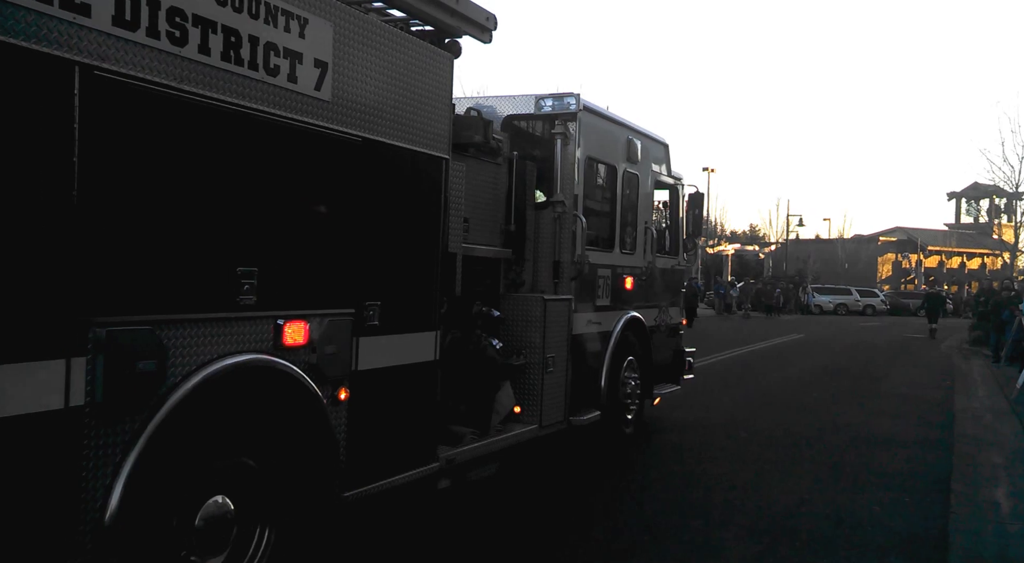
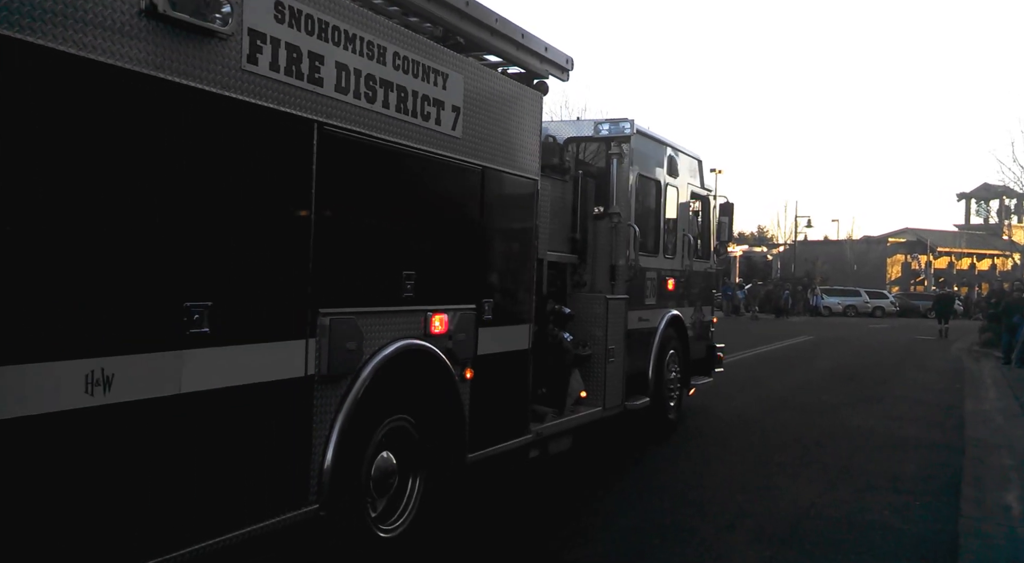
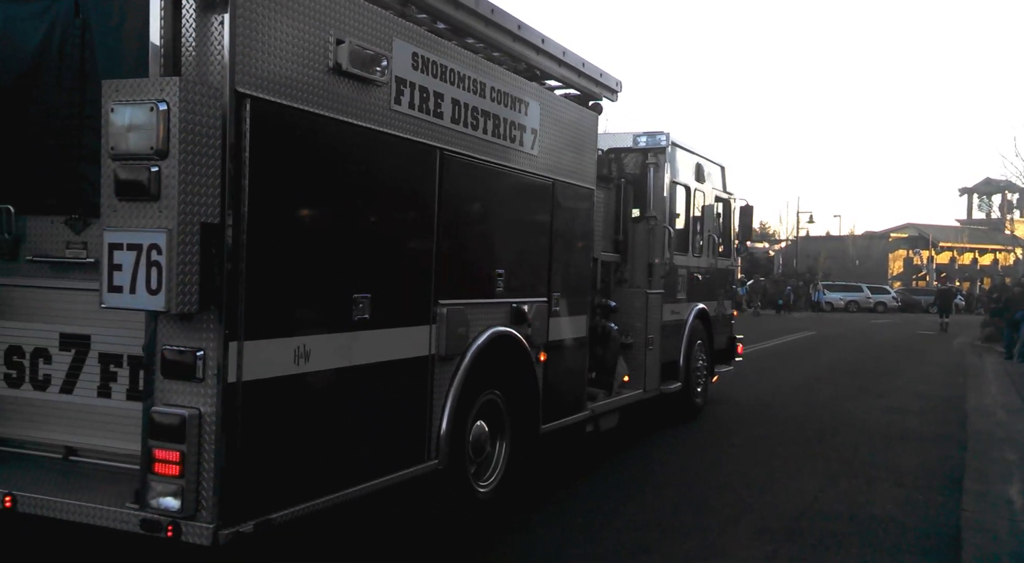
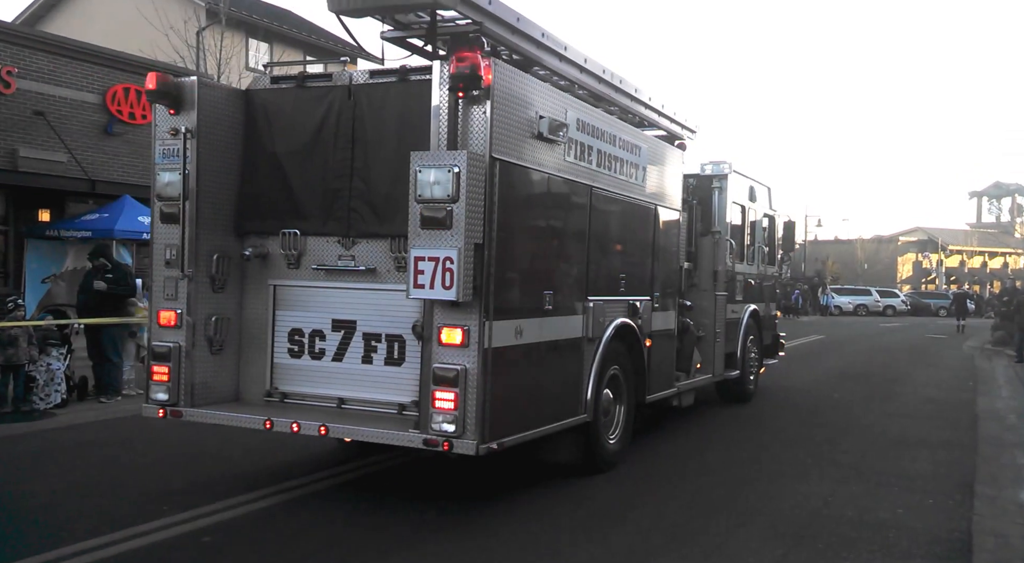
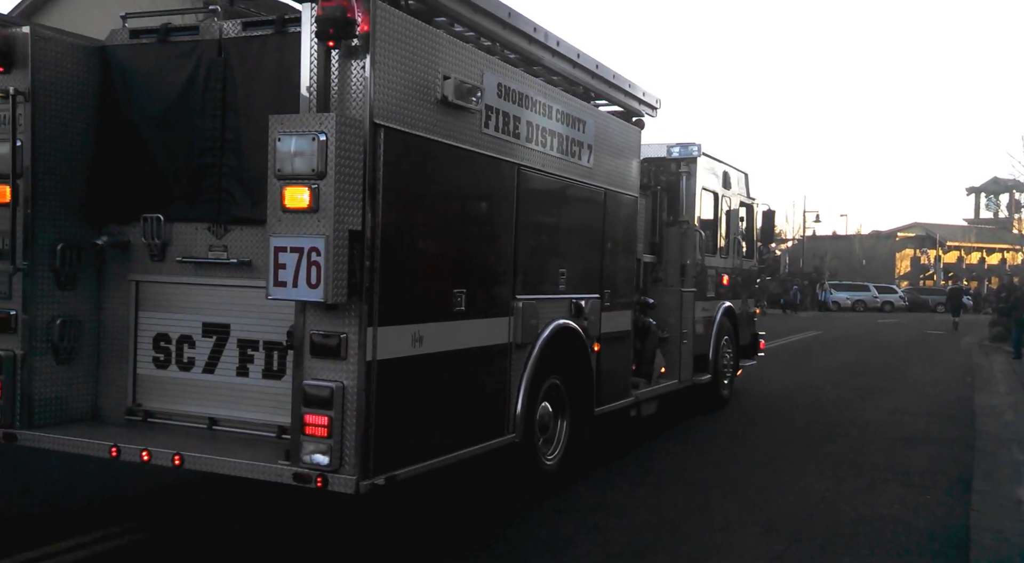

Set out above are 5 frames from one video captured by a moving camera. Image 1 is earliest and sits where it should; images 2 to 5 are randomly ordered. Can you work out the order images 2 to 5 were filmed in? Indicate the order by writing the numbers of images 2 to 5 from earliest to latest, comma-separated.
2, 3, 5, 4
